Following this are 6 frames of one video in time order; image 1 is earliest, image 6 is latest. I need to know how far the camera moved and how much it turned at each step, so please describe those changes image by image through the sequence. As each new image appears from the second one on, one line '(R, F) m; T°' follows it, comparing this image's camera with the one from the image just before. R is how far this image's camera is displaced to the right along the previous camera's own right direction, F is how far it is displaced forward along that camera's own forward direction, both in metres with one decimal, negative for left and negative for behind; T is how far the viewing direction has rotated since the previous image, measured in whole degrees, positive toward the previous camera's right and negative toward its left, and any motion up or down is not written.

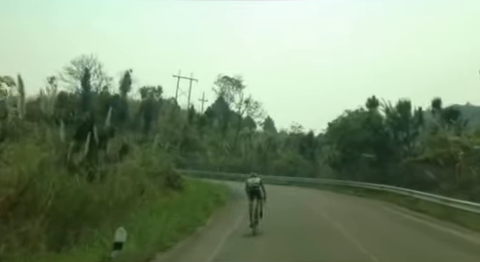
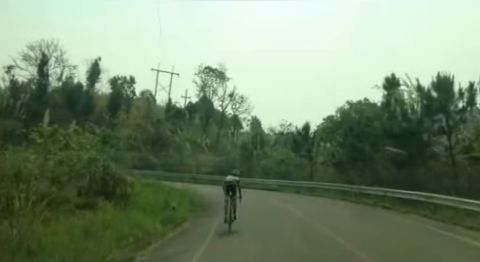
(+0.9, +10.4) m; +2°
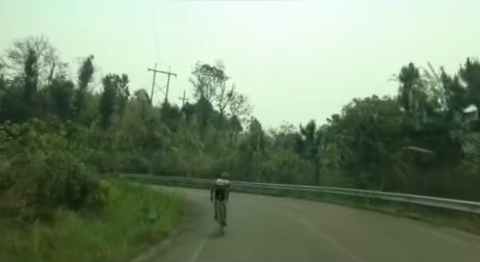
(+0.2, +3.8) m; 0°
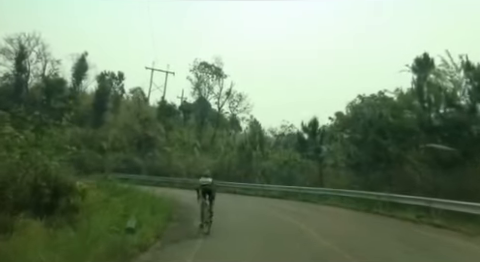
(+0.1, +2.5) m; 0°
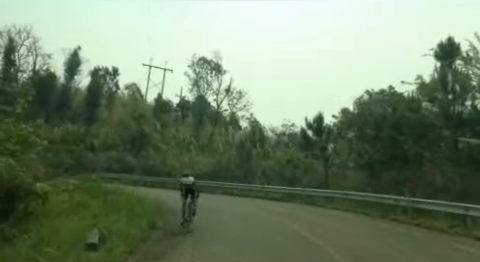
(+0.1, +3.0) m; 0°
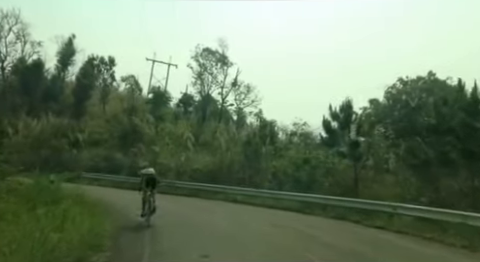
(+0.2, +7.0) m; -1°
